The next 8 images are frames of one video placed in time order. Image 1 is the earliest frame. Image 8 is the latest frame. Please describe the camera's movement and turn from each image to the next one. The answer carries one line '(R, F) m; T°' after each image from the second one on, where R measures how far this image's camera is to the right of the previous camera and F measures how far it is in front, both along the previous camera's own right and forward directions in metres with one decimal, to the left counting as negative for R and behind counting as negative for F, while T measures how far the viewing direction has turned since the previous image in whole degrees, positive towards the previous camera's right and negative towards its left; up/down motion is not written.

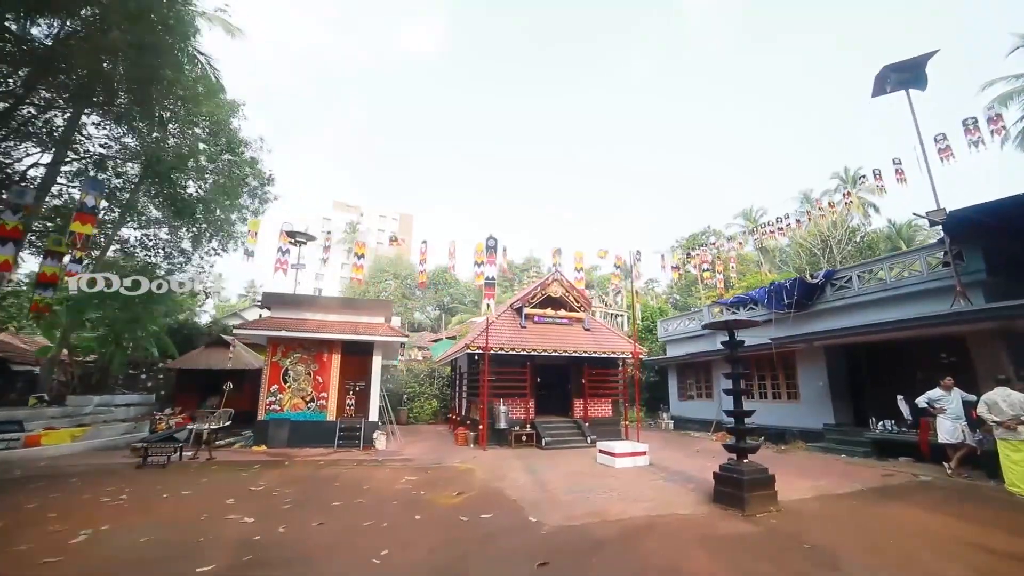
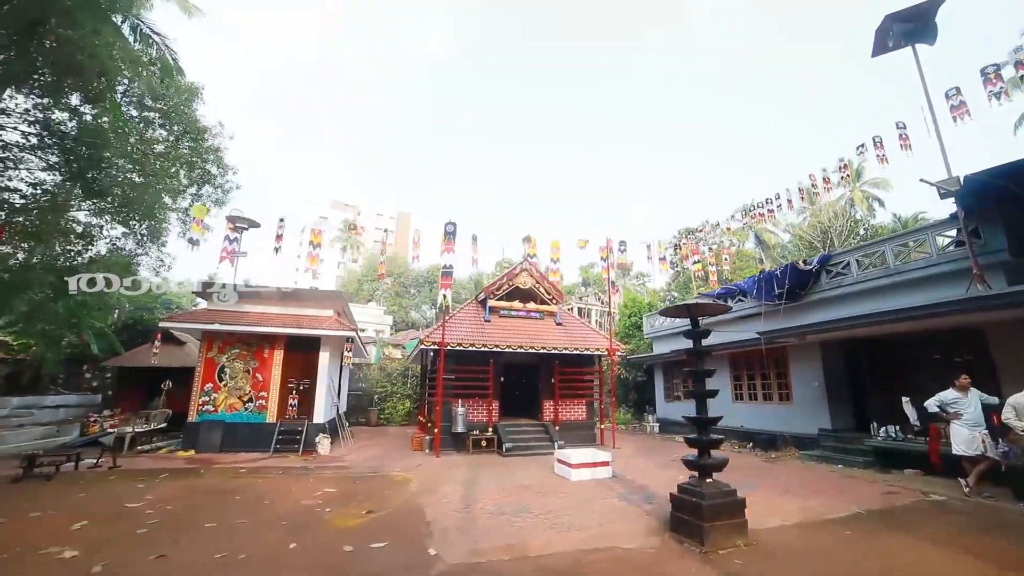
(+1.1, +1.2) m; -1°
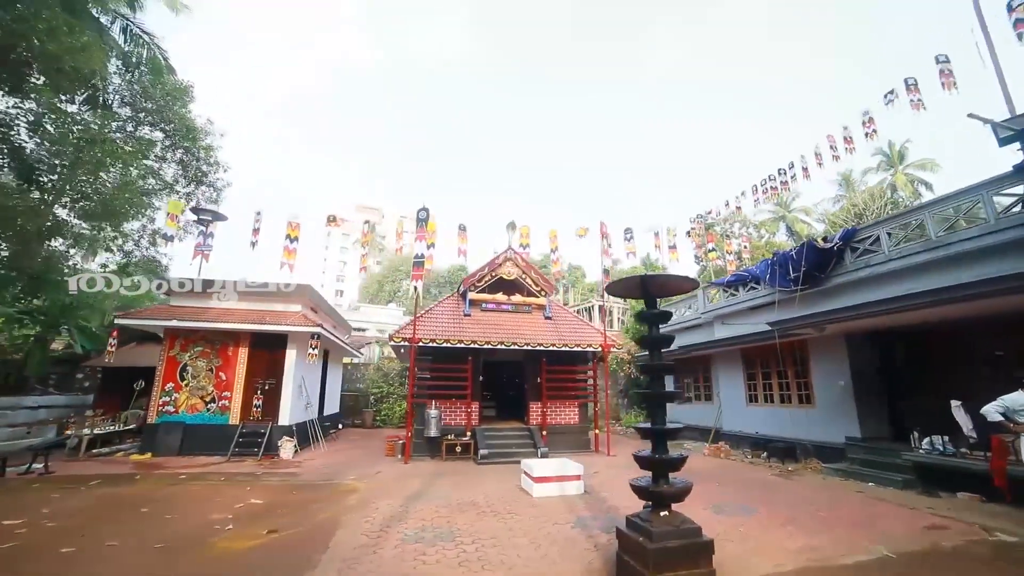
(+1.2, +1.2) m; -4°
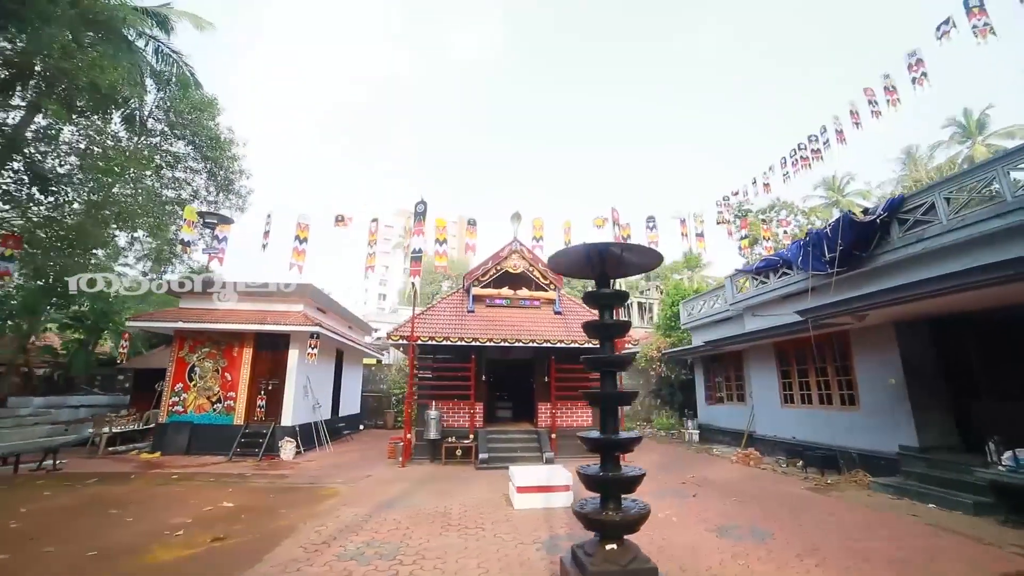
(+1.0, +0.7) m; -6°
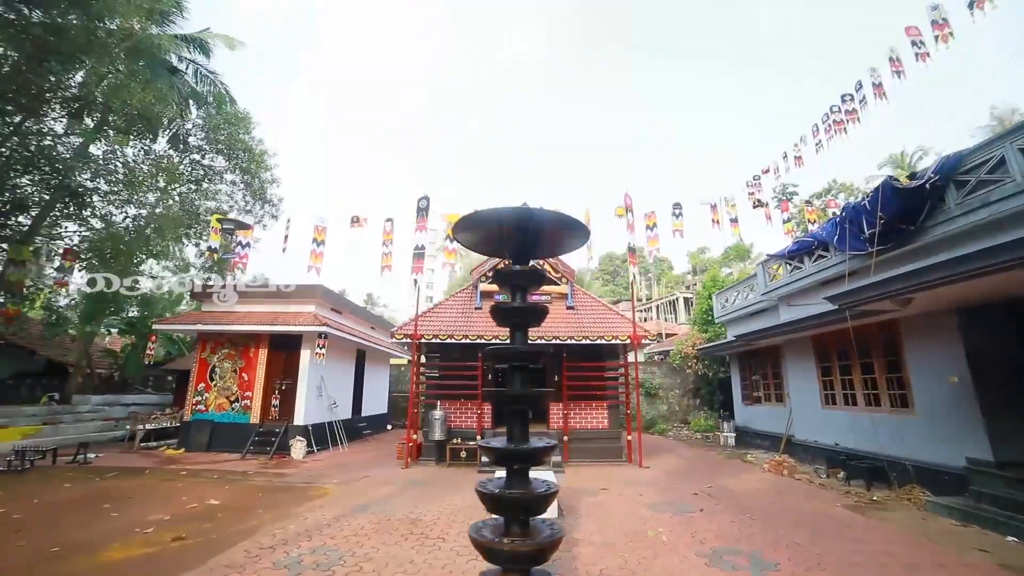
(+1.0, +0.5) m; -7°
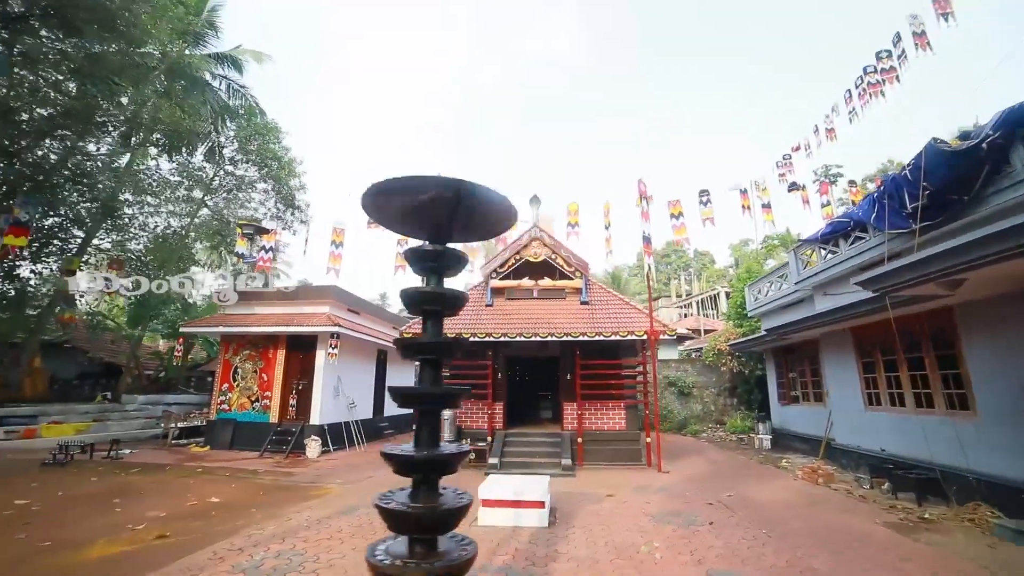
(+0.7, +0.4) m; -5°
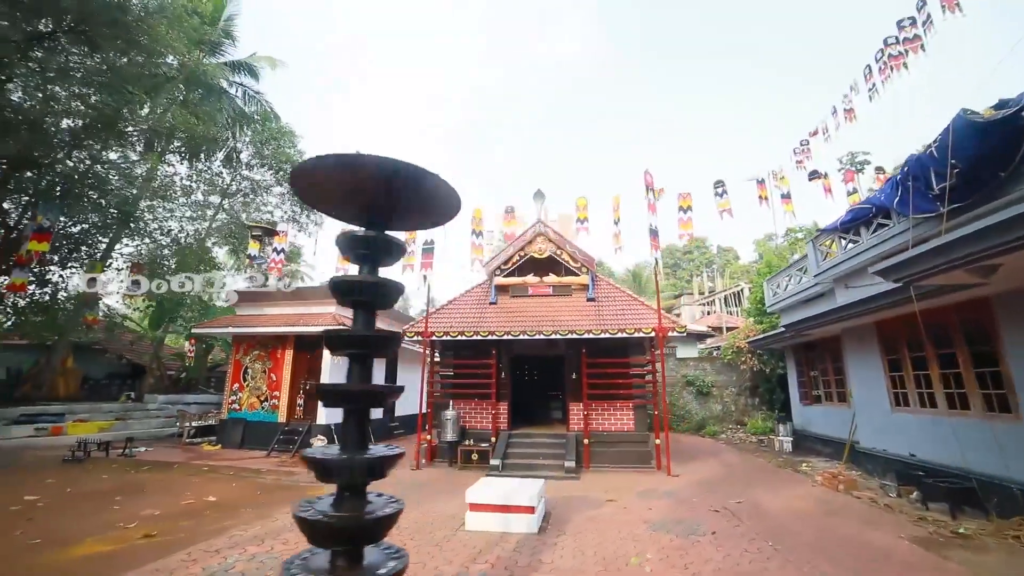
(+0.4, +0.2) m; -3°
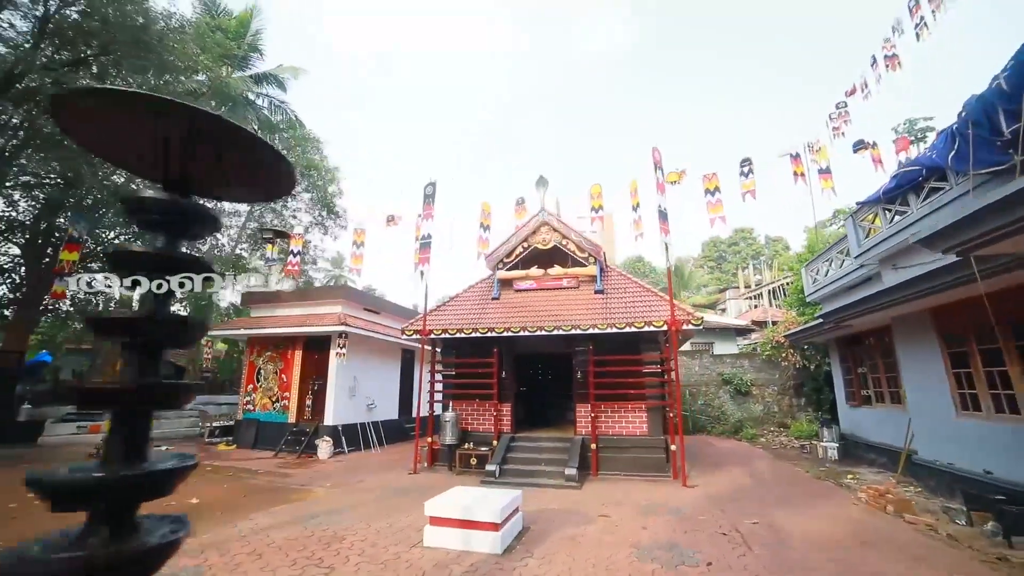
(+0.8, +0.6) m; -6°
